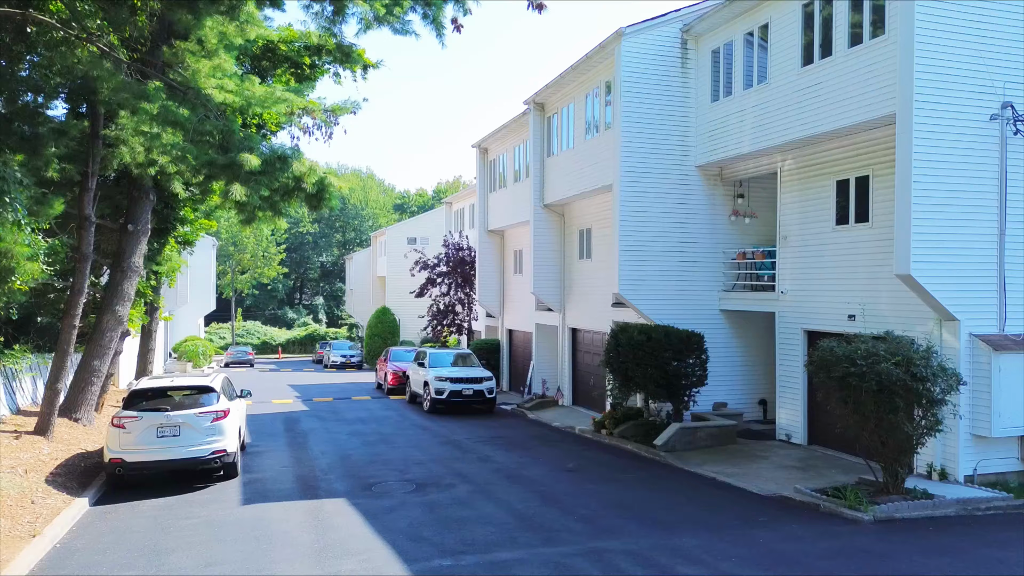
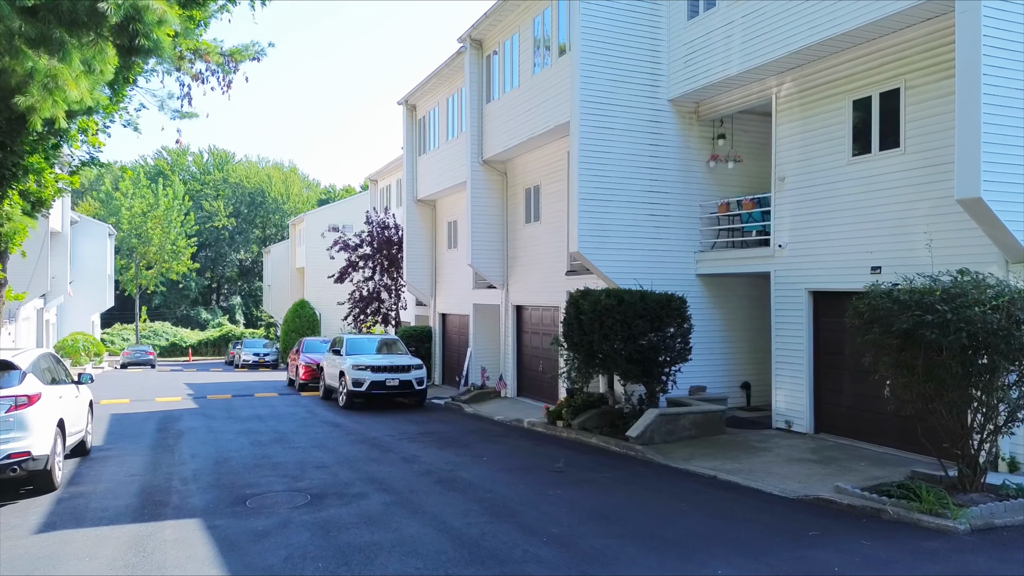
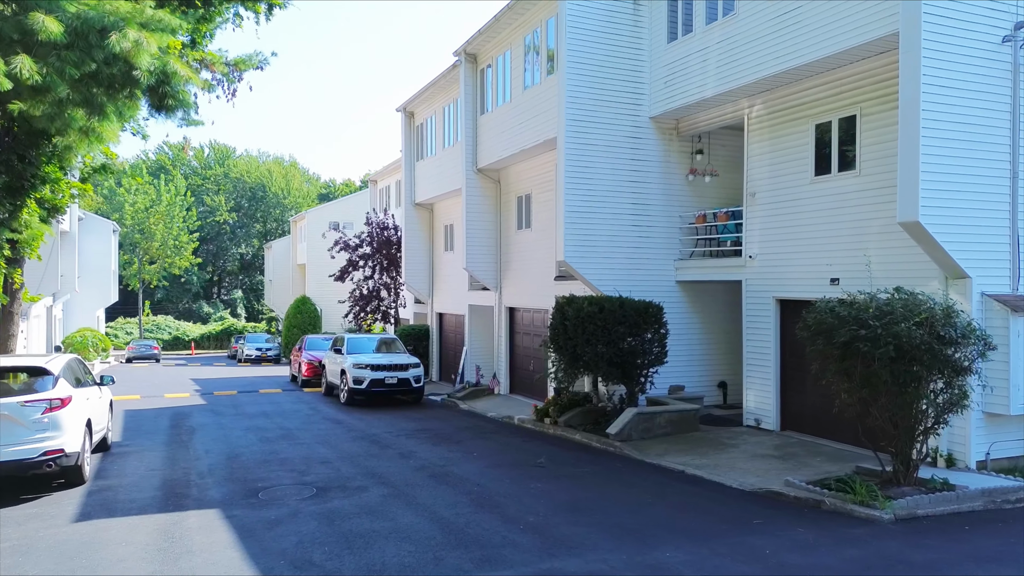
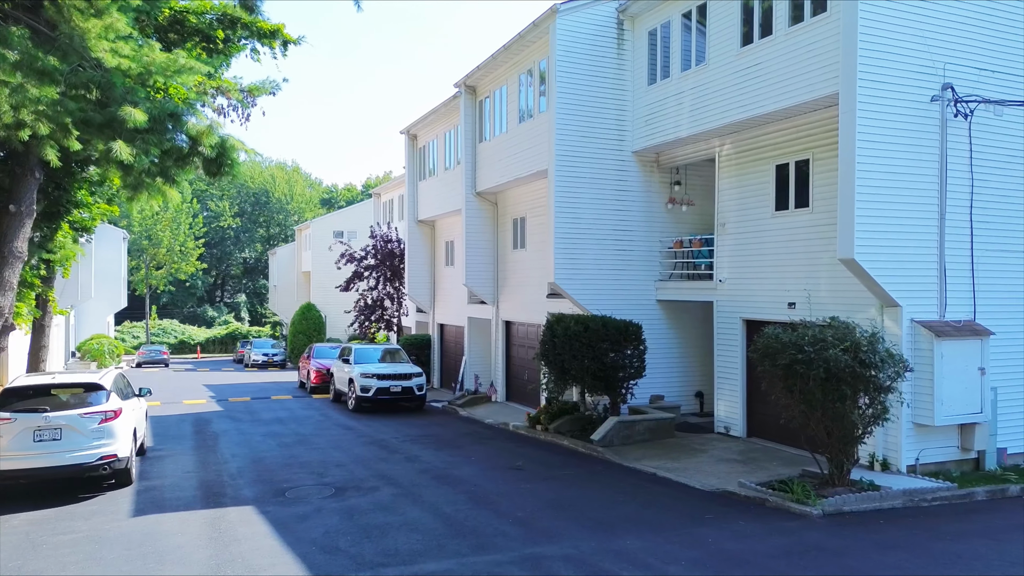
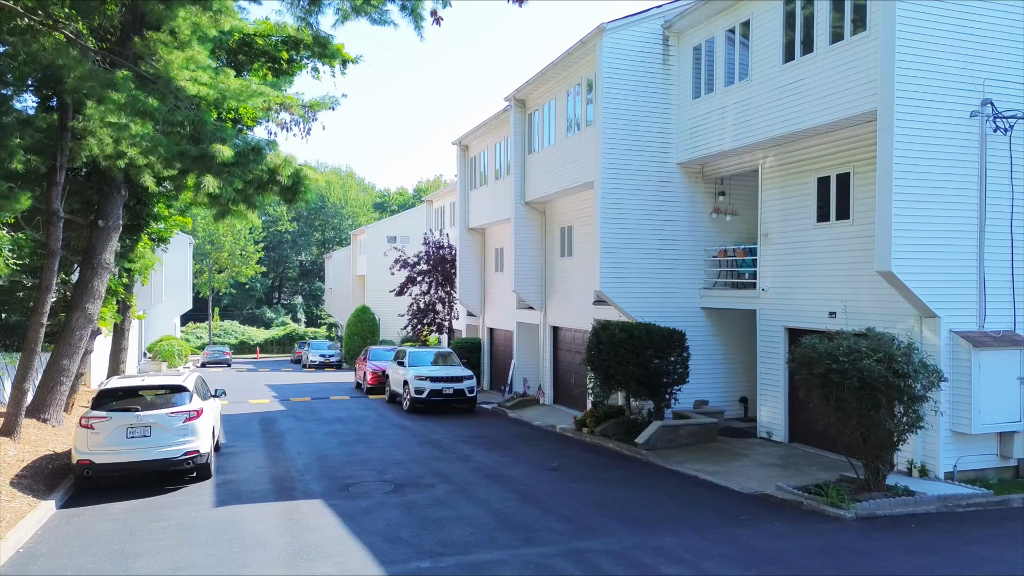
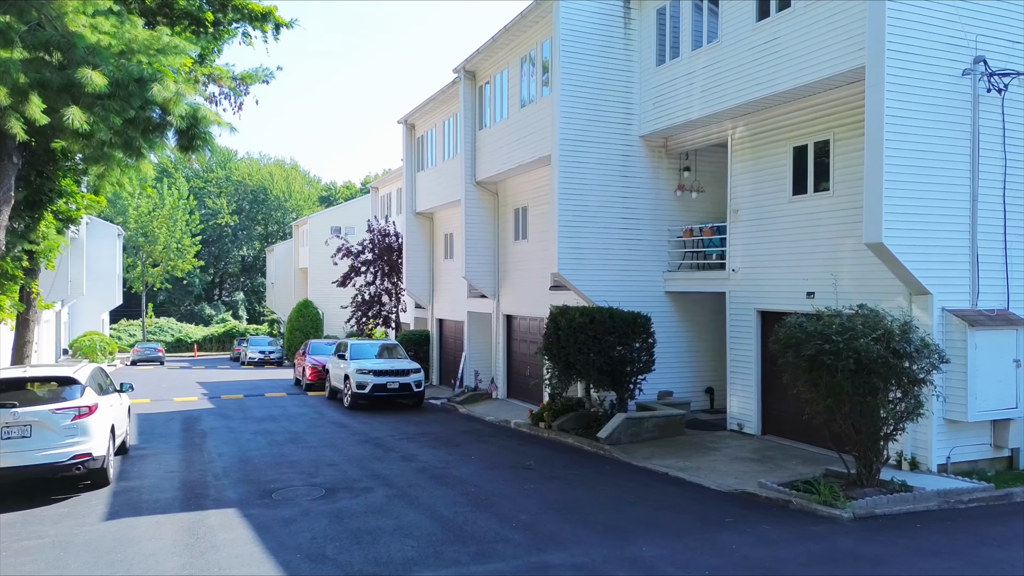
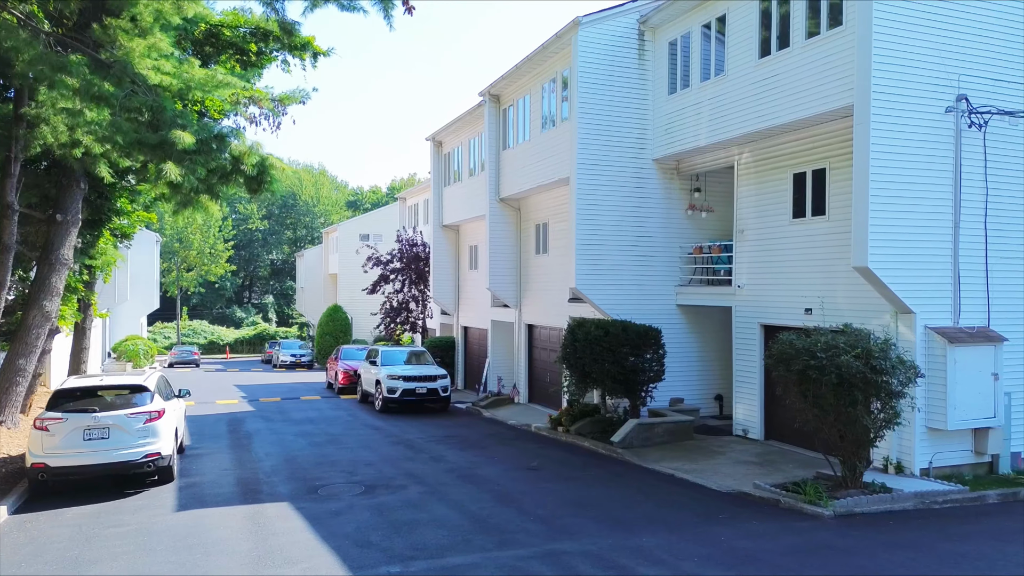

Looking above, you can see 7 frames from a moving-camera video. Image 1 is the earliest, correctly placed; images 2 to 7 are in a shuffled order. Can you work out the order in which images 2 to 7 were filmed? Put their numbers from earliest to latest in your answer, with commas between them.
5, 7, 4, 6, 3, 2
